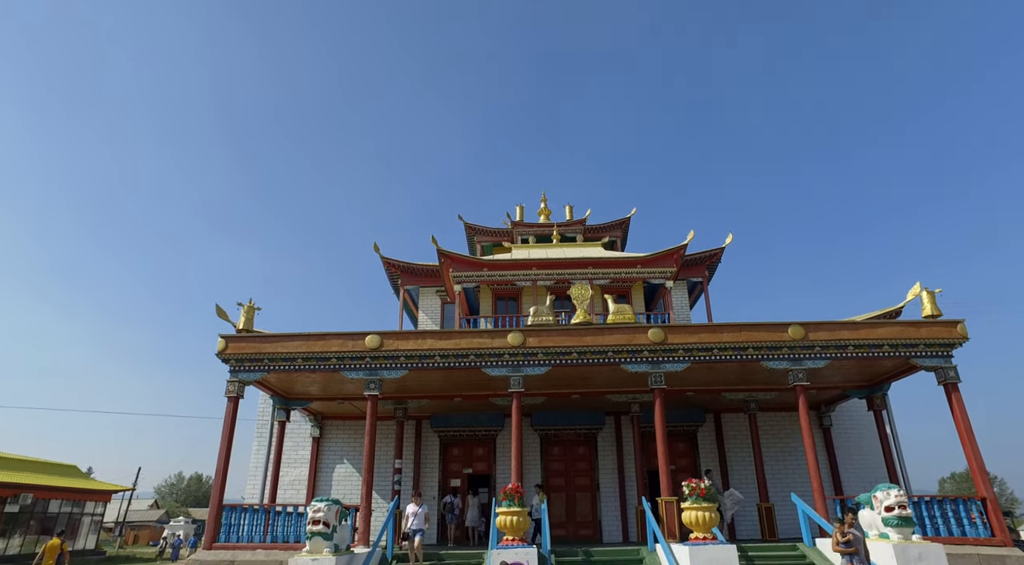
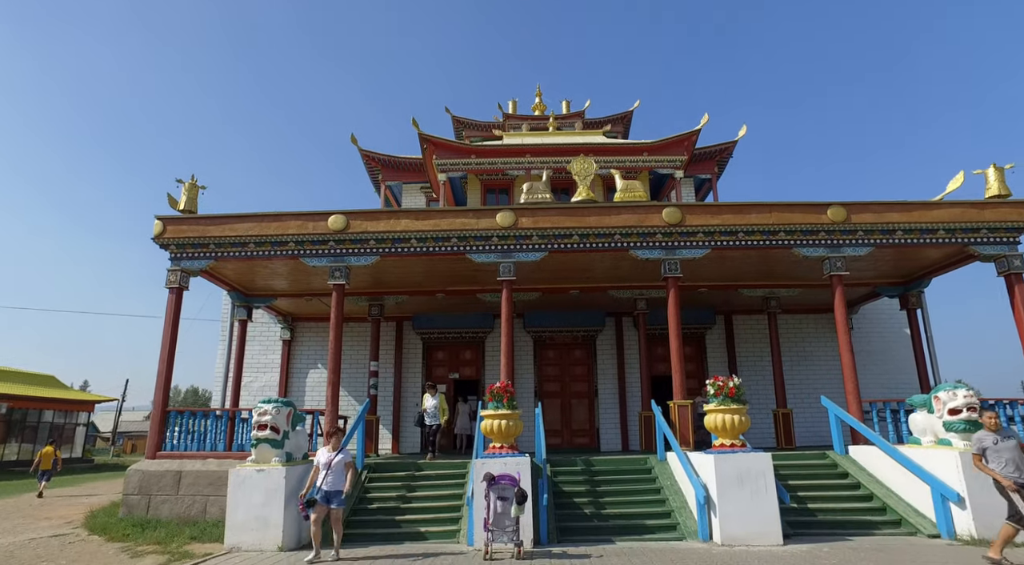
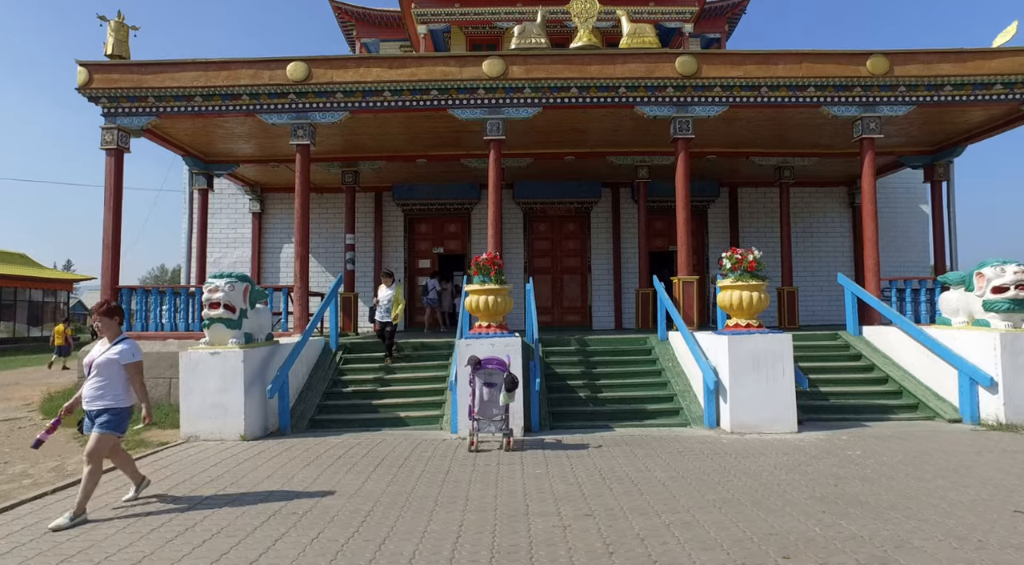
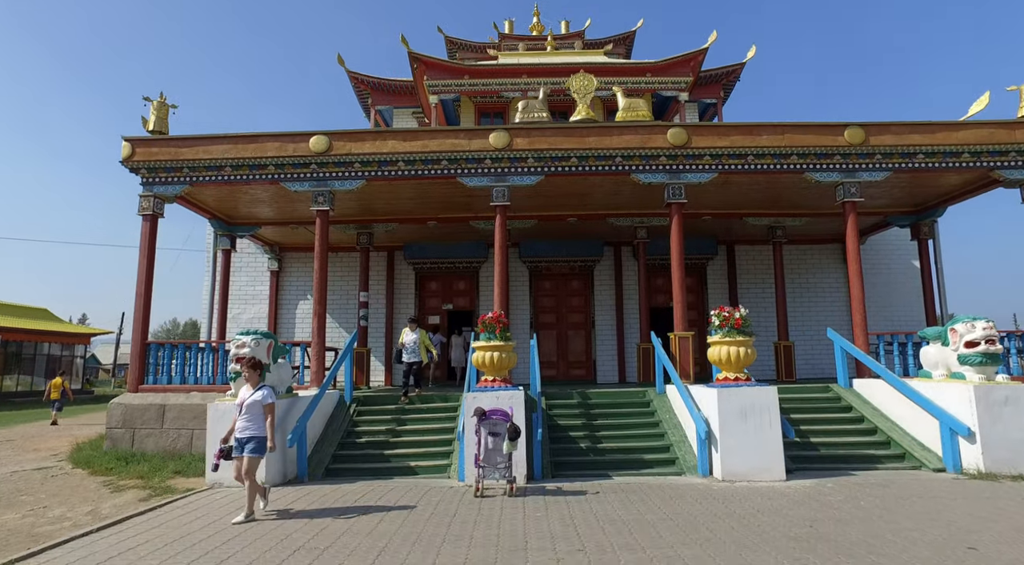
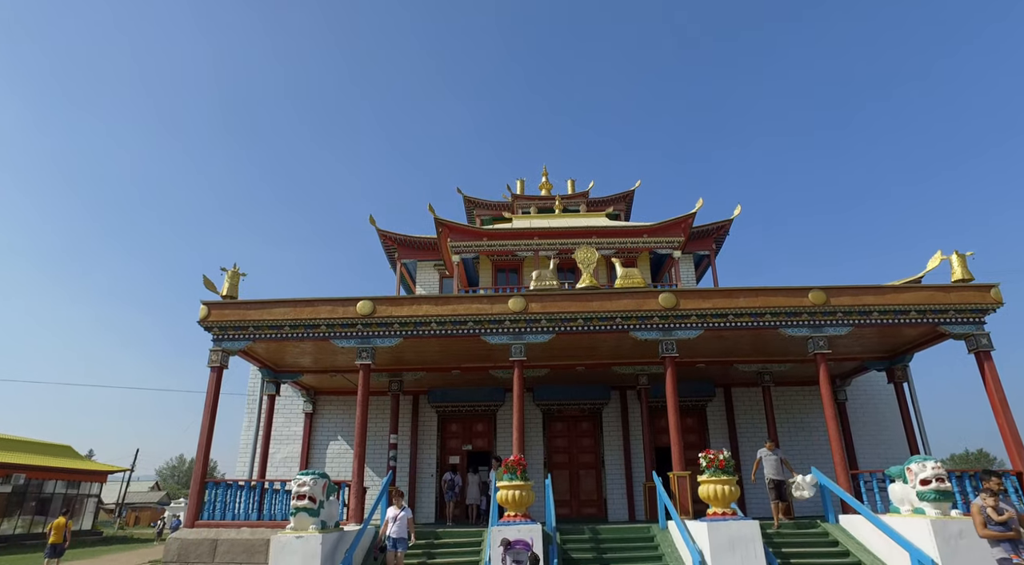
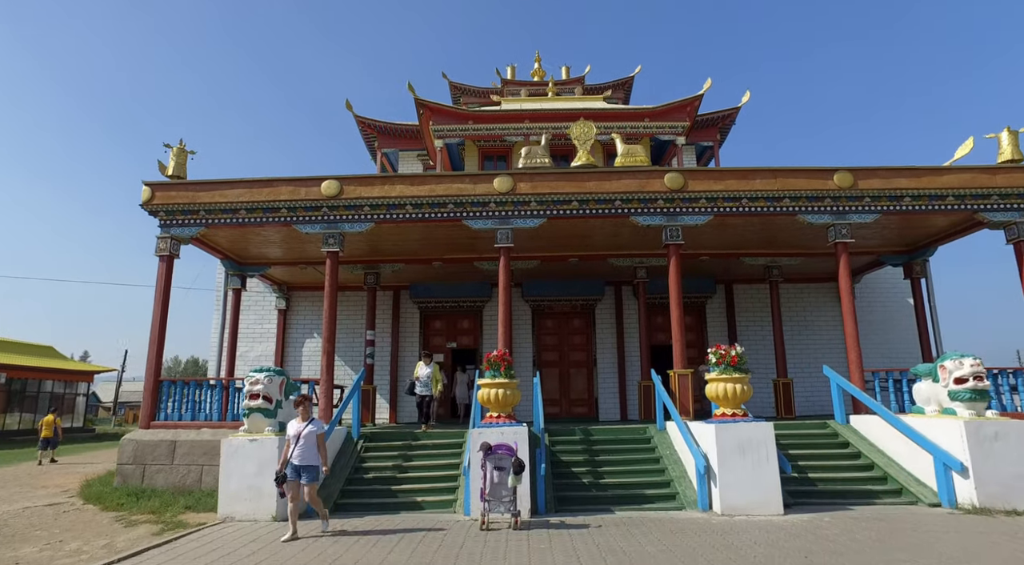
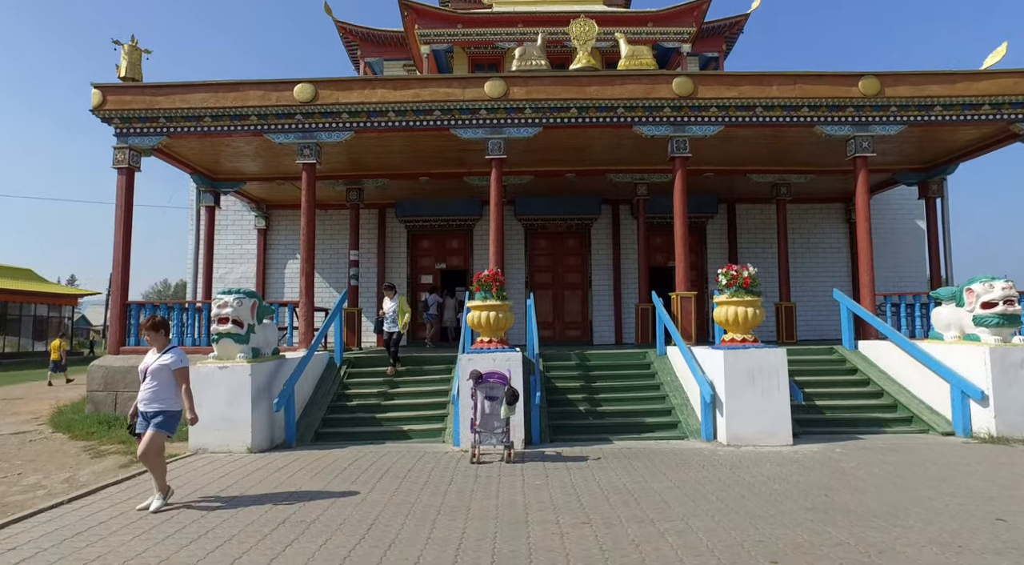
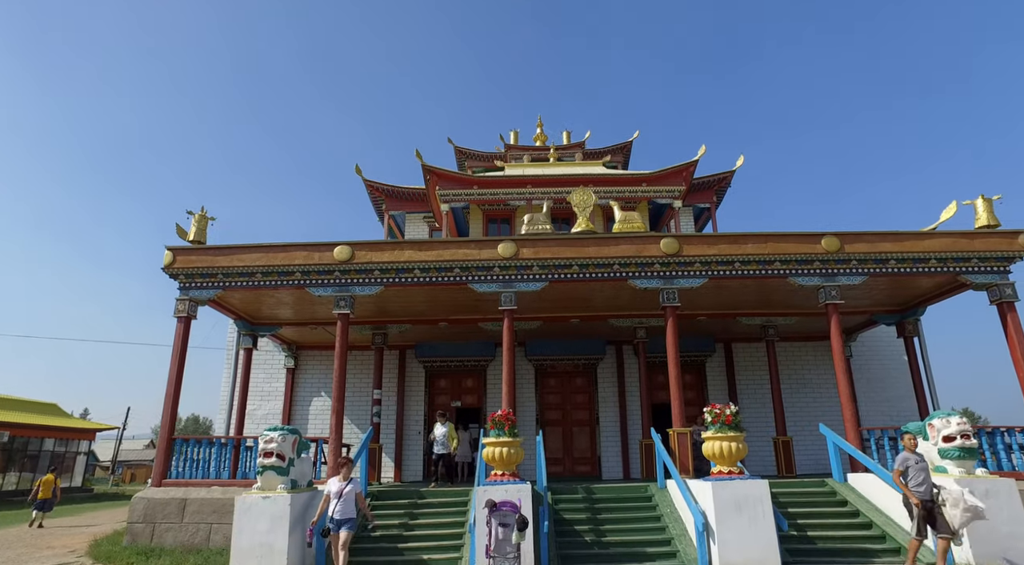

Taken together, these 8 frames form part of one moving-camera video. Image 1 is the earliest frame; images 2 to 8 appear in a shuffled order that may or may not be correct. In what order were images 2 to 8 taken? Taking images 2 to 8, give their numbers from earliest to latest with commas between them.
5, 8, 2, 6, 4, 7, 3
